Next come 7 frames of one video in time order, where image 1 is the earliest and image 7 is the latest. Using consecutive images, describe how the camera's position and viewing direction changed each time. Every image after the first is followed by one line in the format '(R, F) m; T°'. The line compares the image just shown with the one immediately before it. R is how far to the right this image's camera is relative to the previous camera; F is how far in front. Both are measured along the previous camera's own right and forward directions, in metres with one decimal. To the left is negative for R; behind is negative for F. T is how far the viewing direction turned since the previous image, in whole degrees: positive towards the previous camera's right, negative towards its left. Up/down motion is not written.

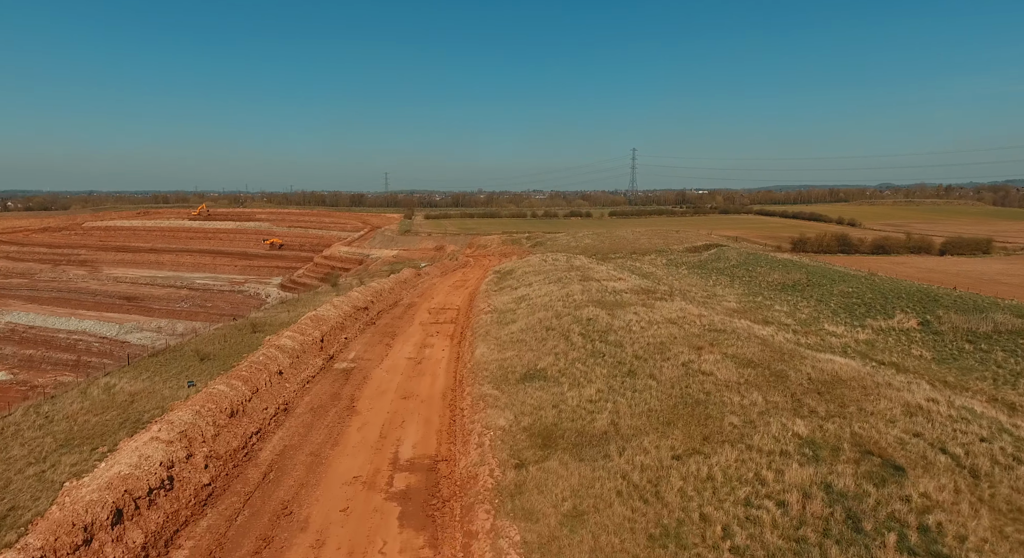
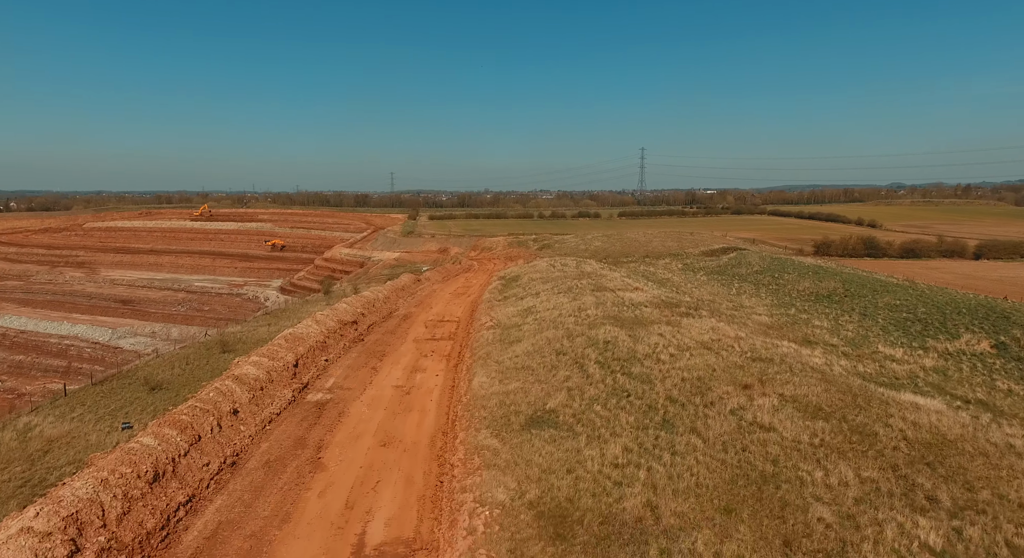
(+0.1, +2.5) m; -1°
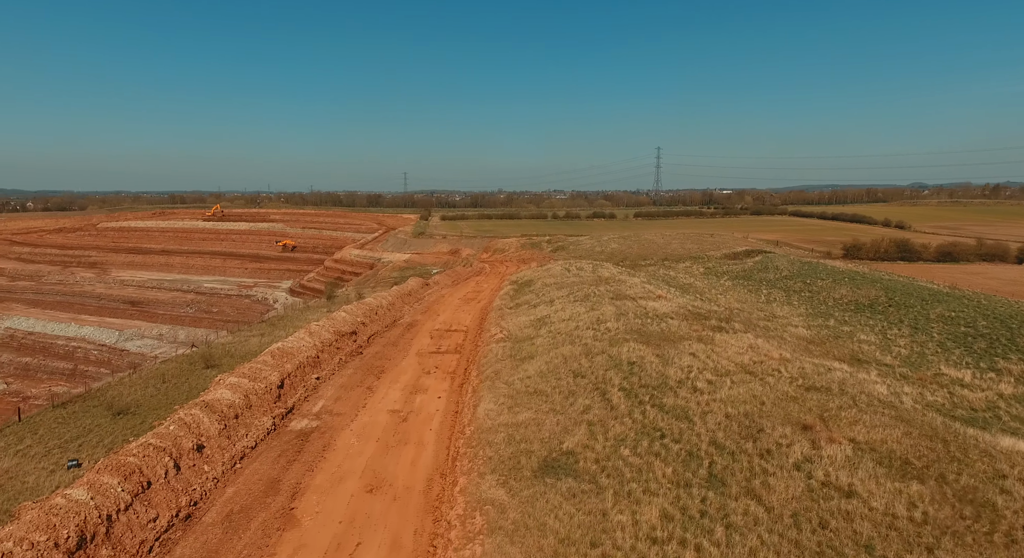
(0.0, +1.8) m; -1°
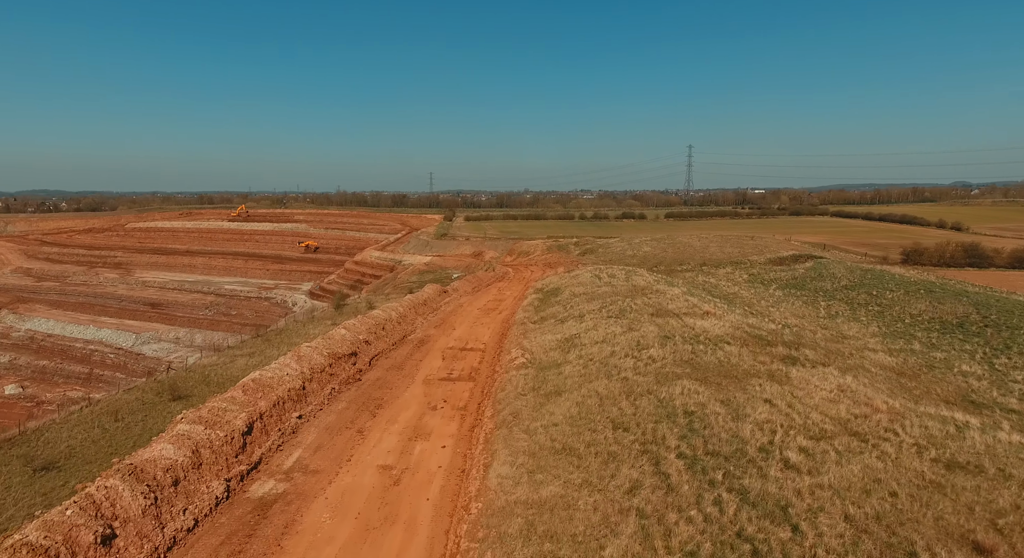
(+0.1, +2.9) m; -3°
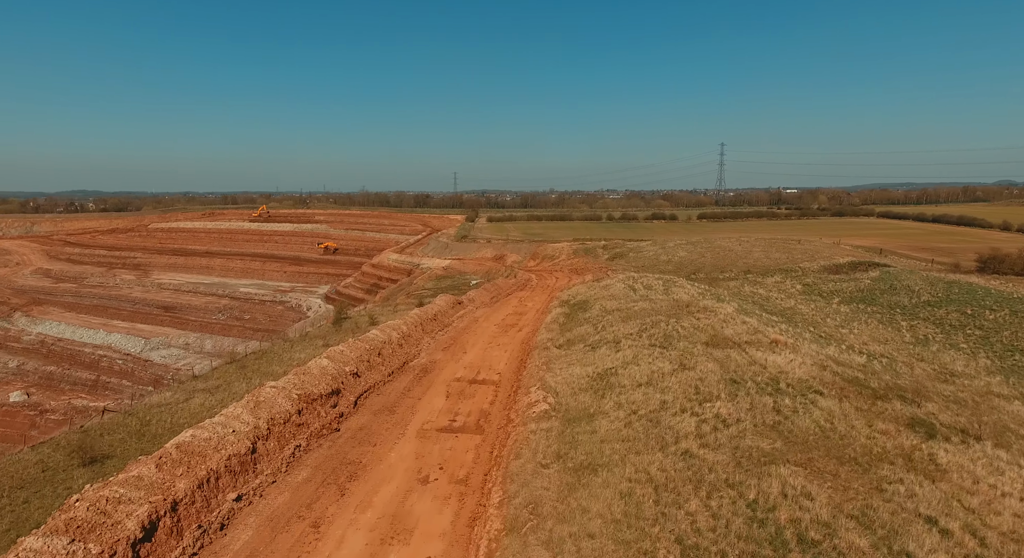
(+0.1, +3.6) m; -2°
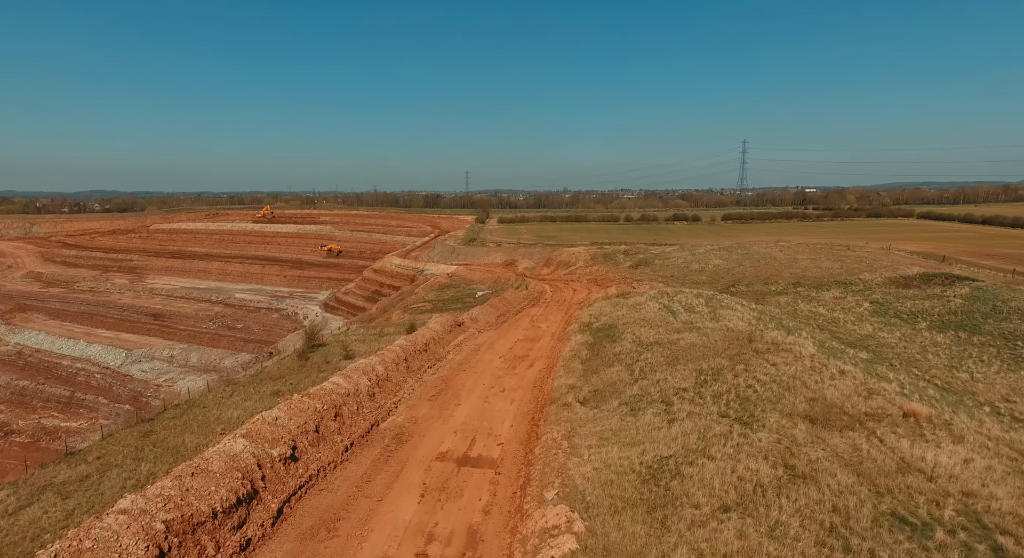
(+0.1, +5.1) m; -1°
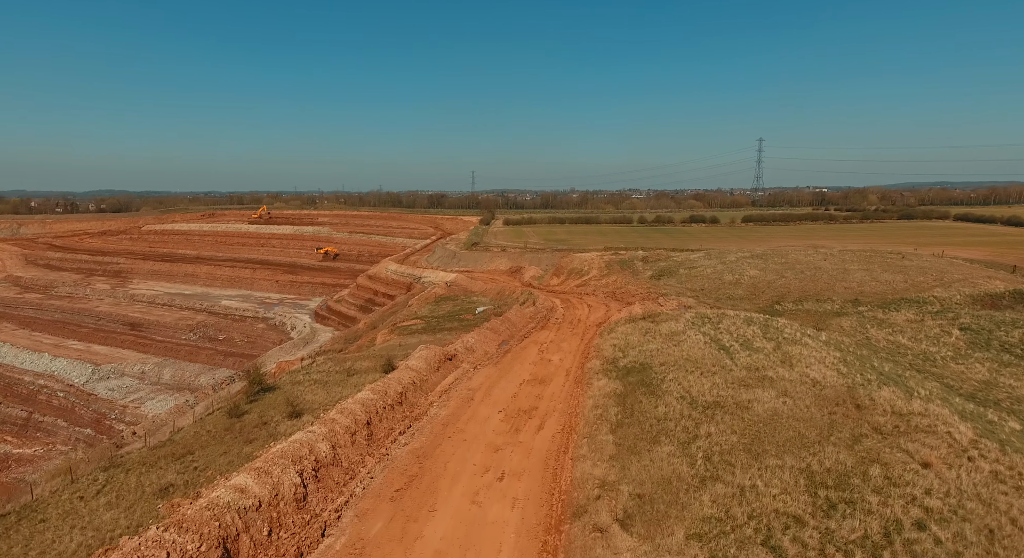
(+0.1, +5.2) m; -1°
